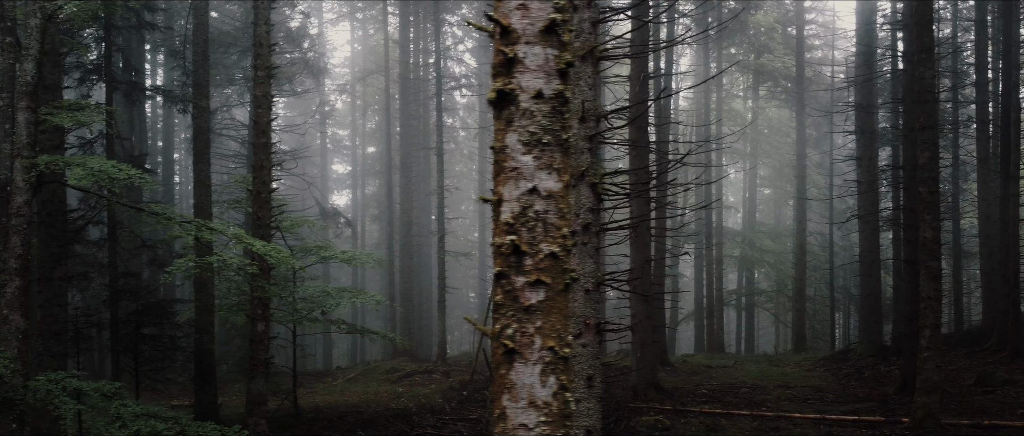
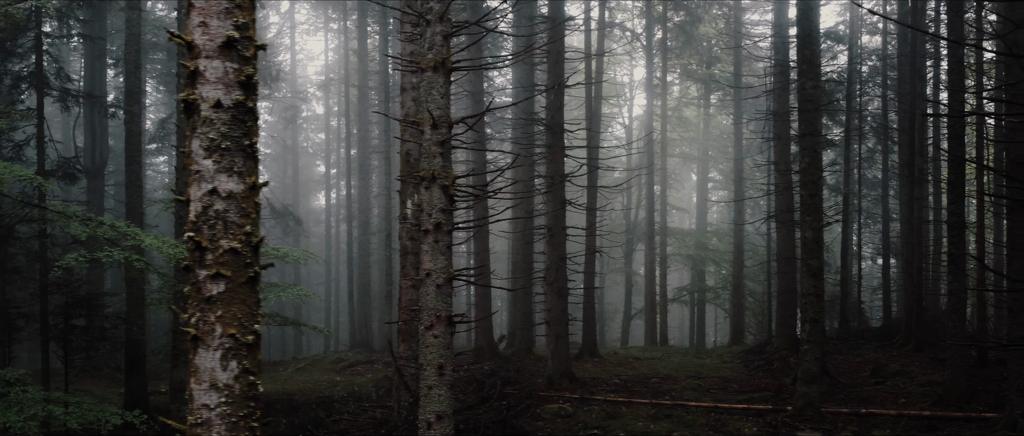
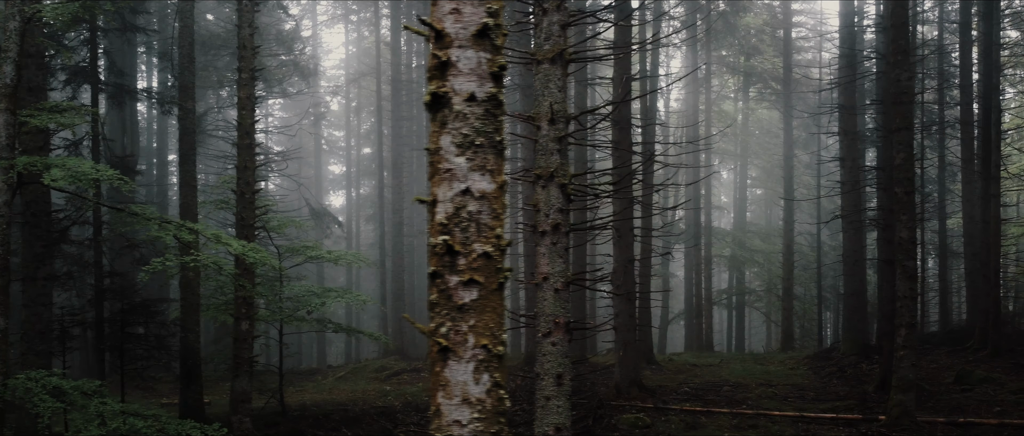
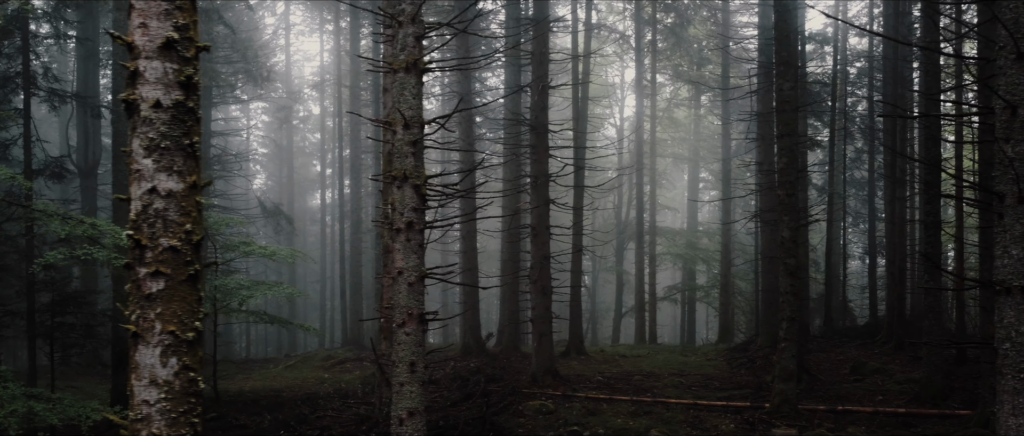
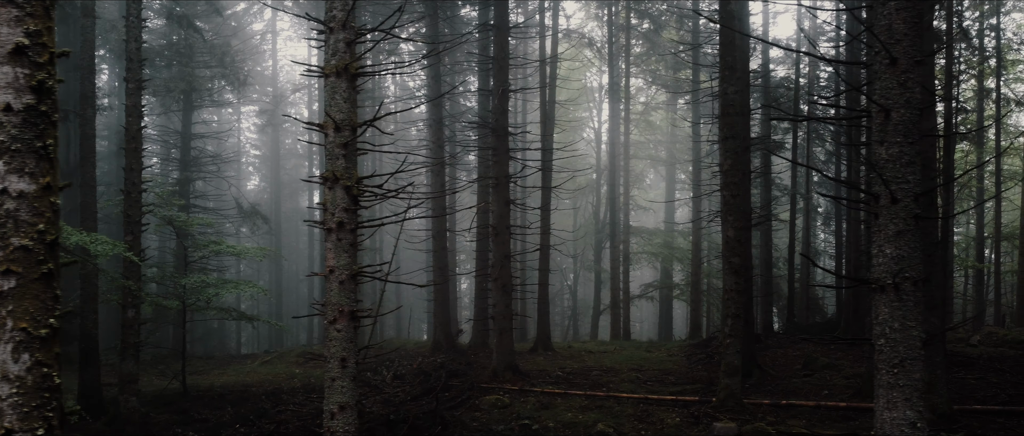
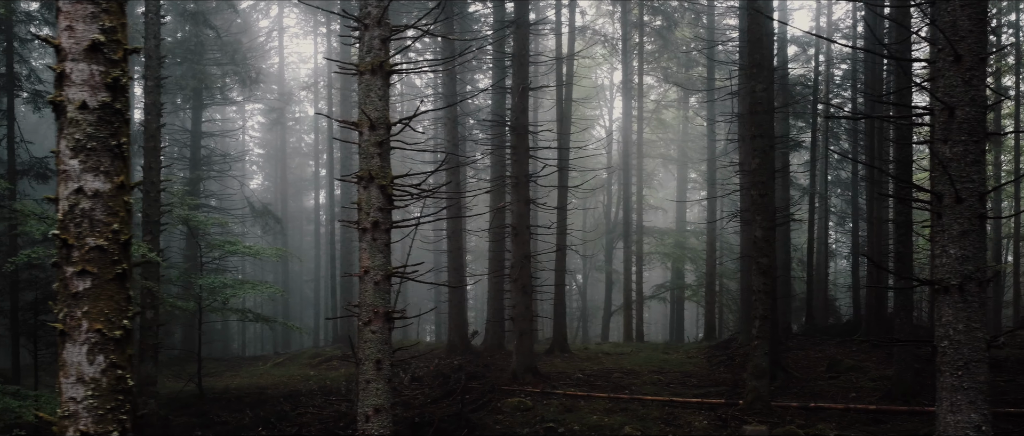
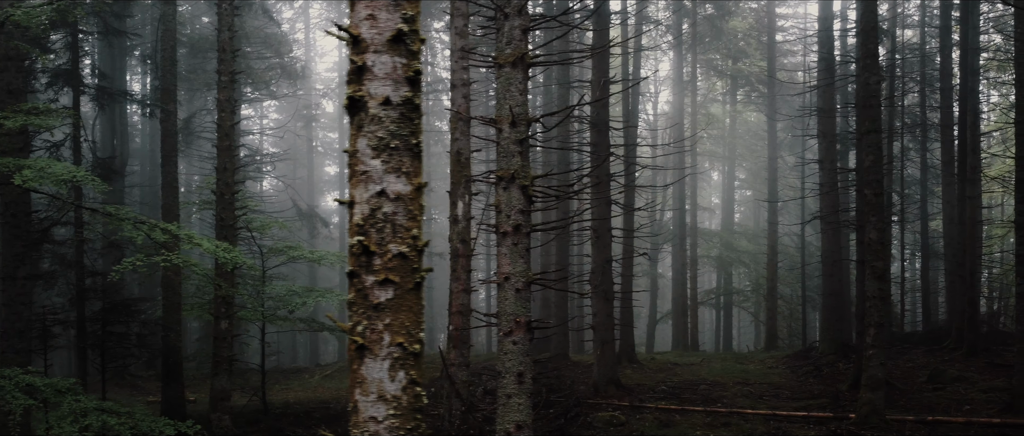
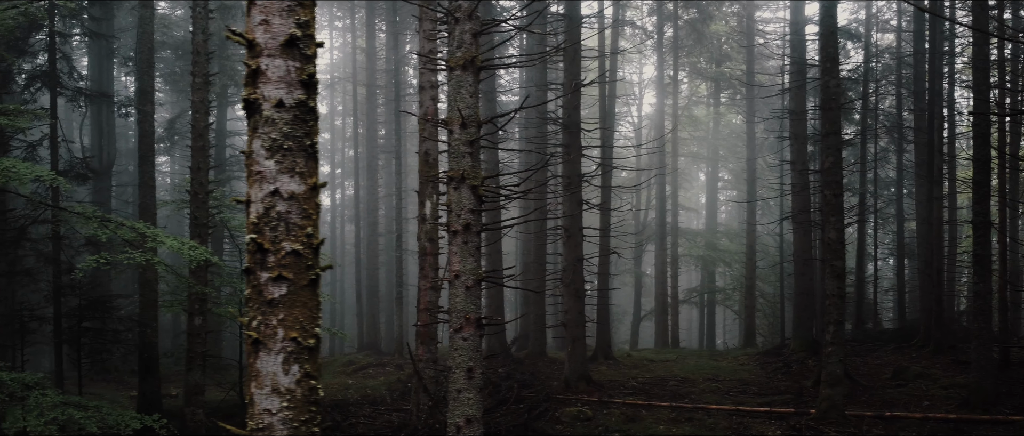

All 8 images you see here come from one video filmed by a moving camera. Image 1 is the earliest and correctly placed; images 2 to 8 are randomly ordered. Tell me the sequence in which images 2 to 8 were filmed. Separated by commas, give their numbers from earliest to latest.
3, 7, 8, 2, 4, 6, 5
